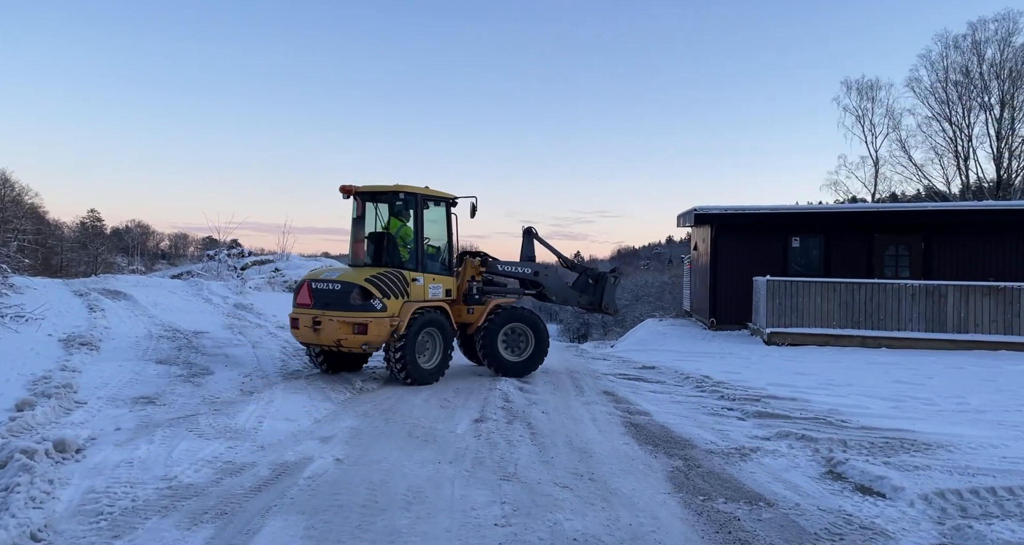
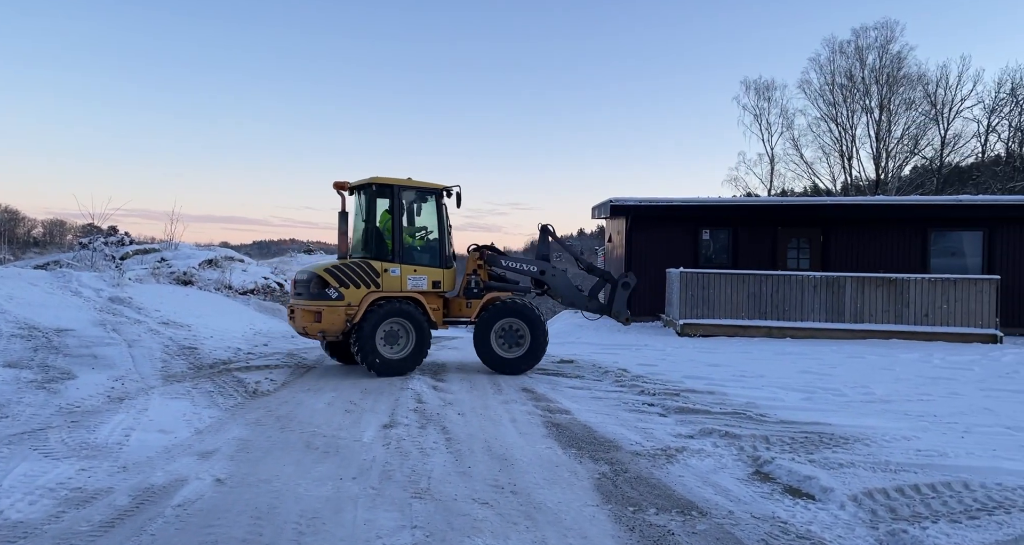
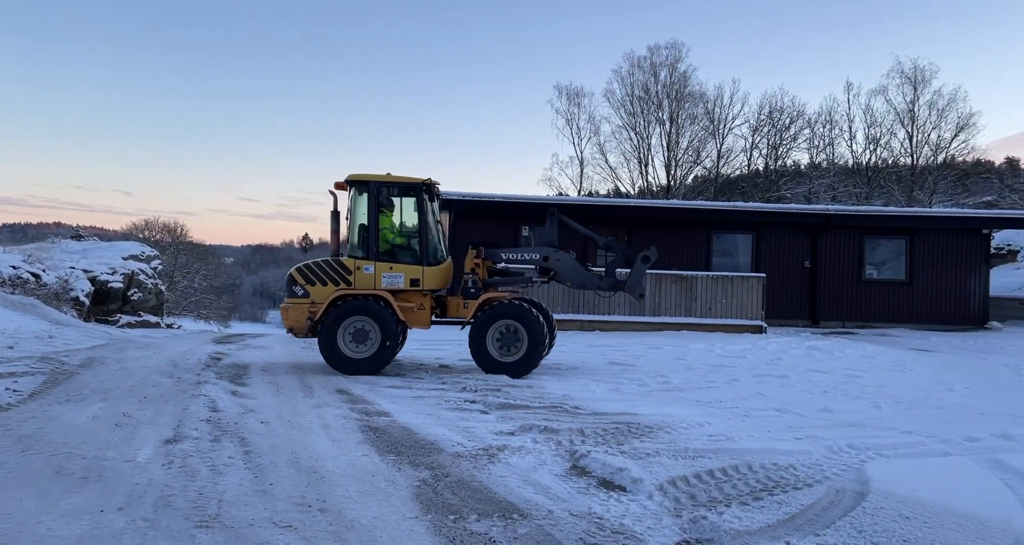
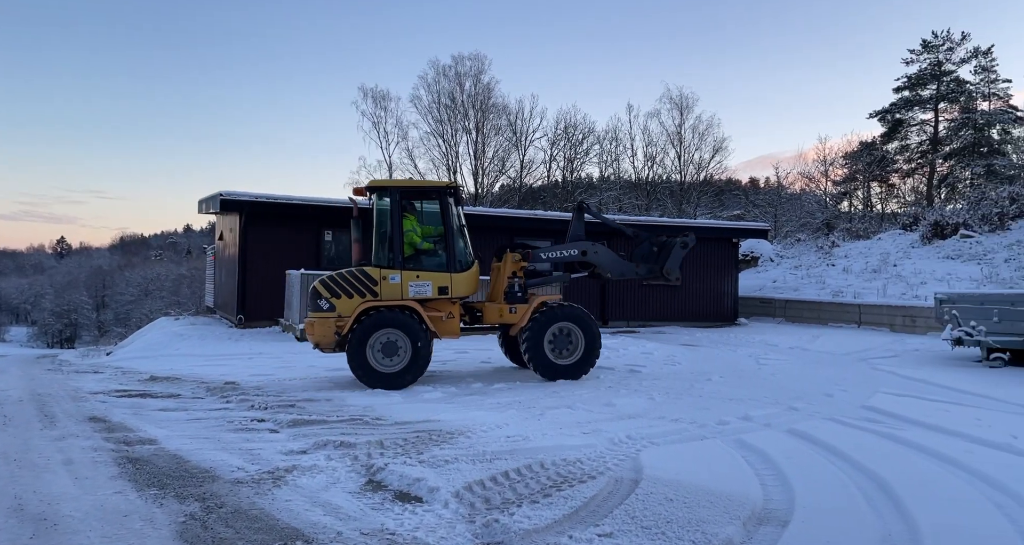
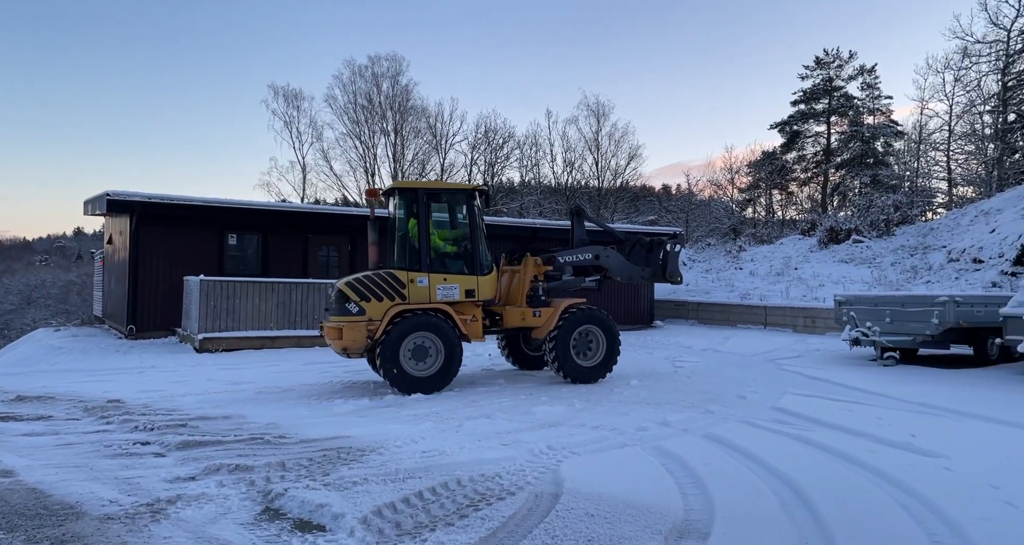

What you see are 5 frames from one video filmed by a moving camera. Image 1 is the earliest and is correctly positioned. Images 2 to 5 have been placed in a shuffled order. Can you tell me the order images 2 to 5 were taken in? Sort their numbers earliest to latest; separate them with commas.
2, 3, 4, 5
